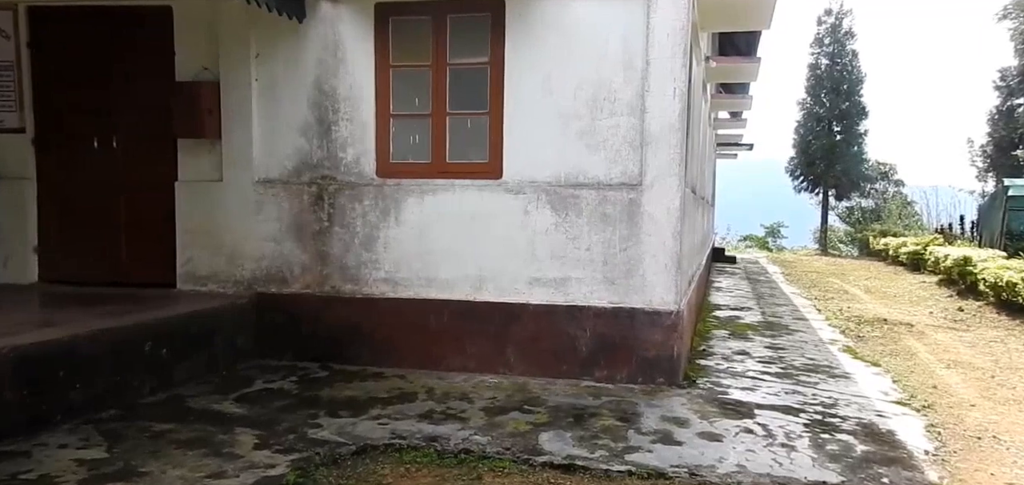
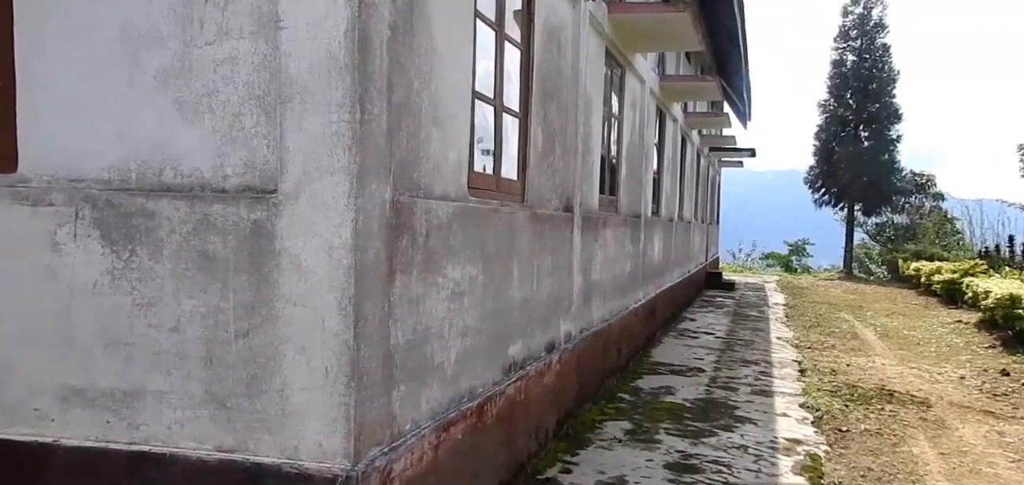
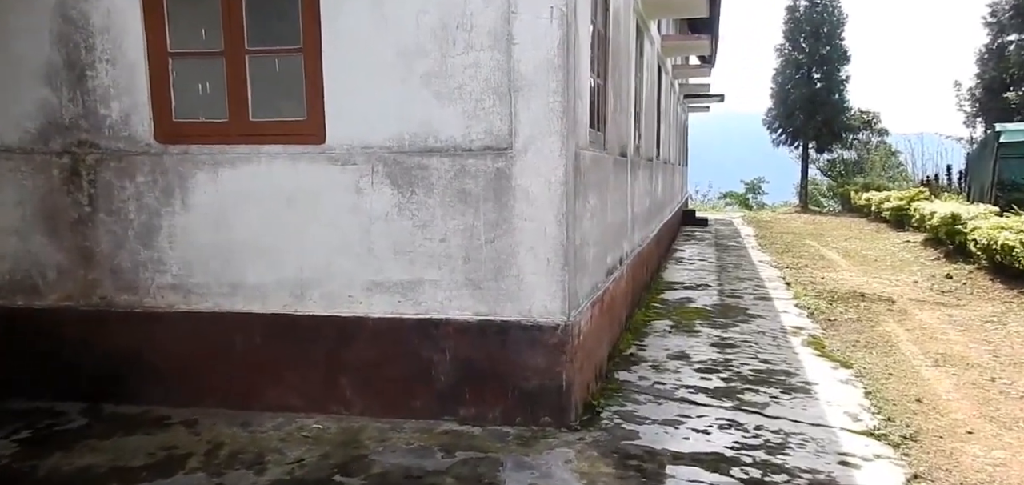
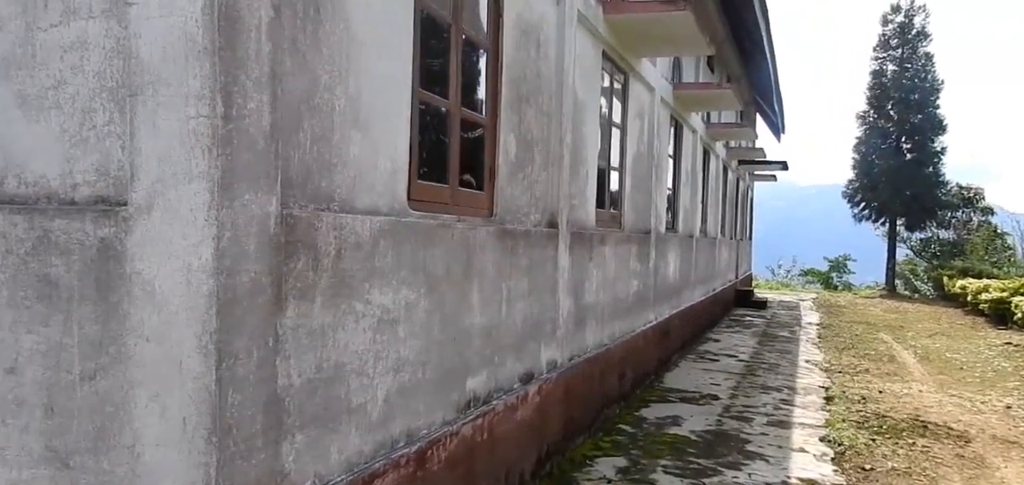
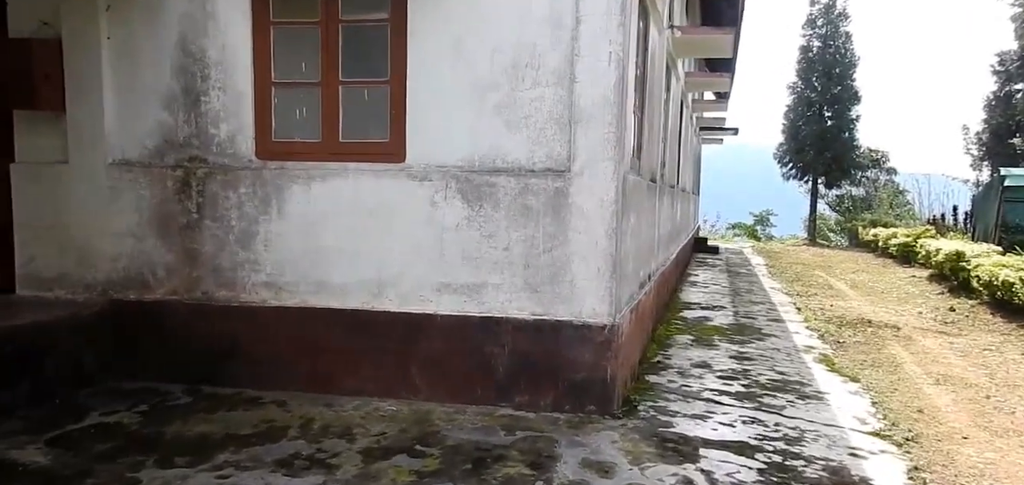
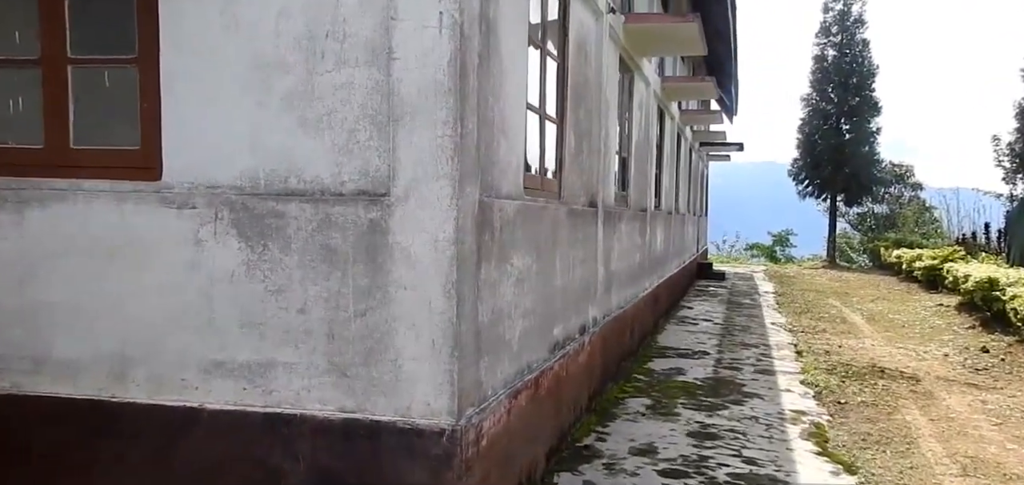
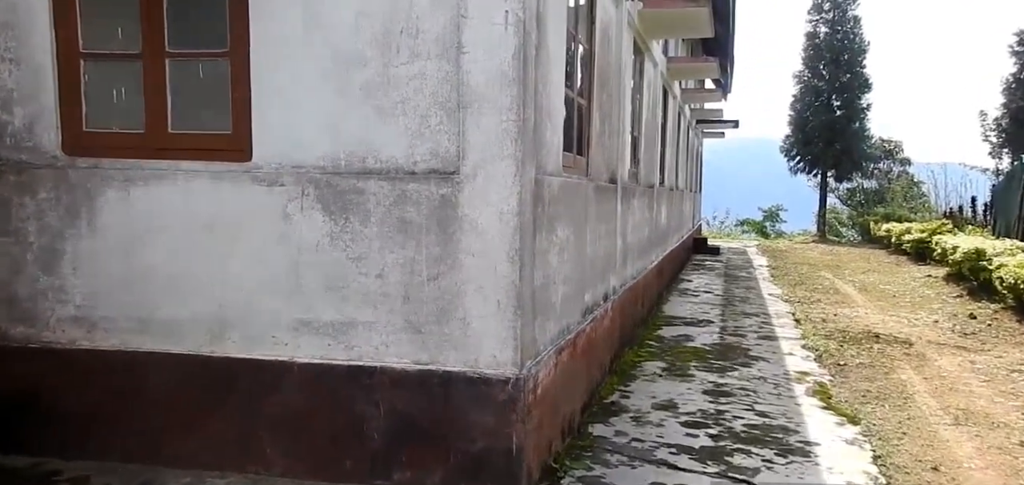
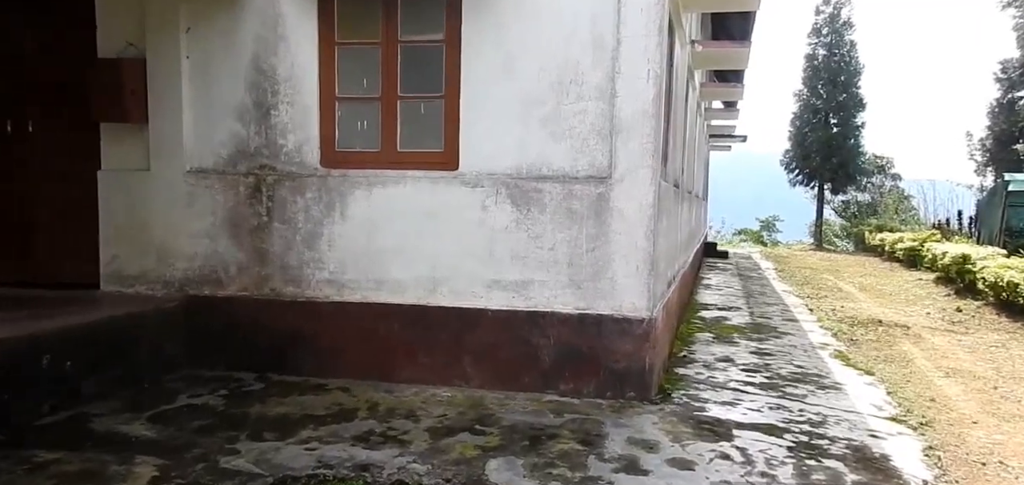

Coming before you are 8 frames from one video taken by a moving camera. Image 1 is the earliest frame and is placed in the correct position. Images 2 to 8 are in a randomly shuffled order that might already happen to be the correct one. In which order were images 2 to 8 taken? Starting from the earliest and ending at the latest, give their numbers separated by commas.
8, 5, 3, 7, 6, 2, 4
